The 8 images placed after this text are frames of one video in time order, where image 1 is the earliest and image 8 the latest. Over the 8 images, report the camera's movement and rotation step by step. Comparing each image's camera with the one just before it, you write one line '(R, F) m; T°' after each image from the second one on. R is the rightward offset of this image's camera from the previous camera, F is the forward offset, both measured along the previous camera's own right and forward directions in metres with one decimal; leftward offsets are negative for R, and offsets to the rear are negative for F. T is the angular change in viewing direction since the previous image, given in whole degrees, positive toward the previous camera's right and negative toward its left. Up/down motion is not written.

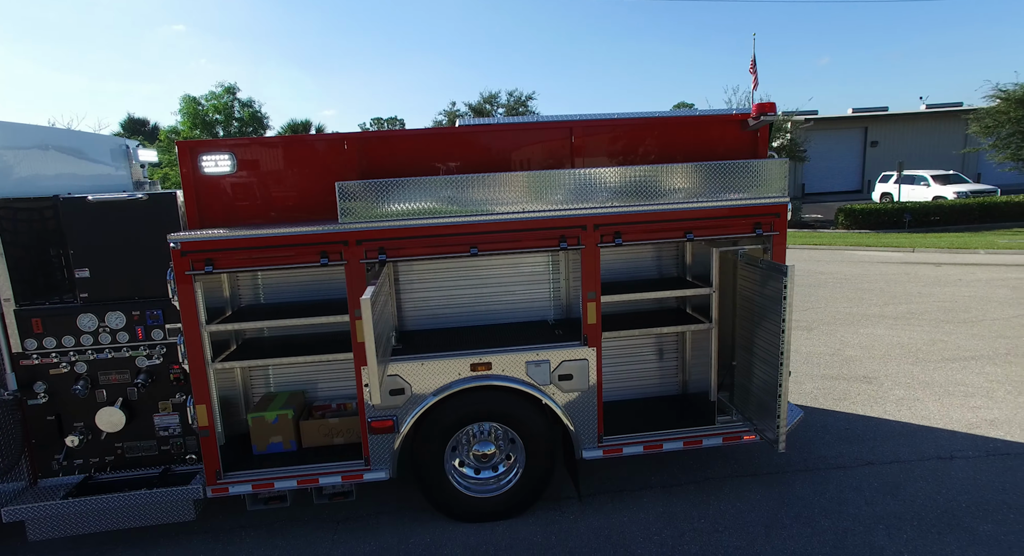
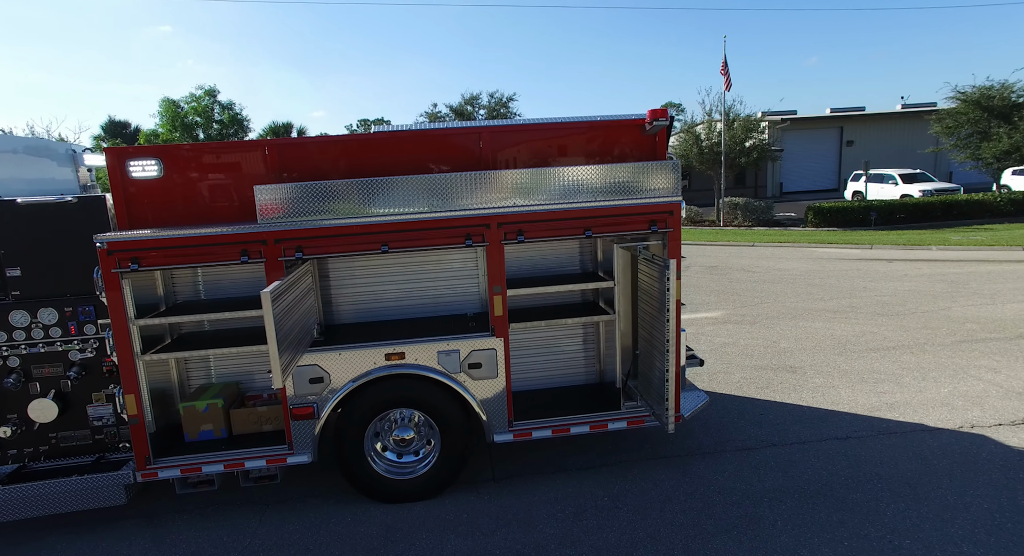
(+0.6, -0.3) m; +1°
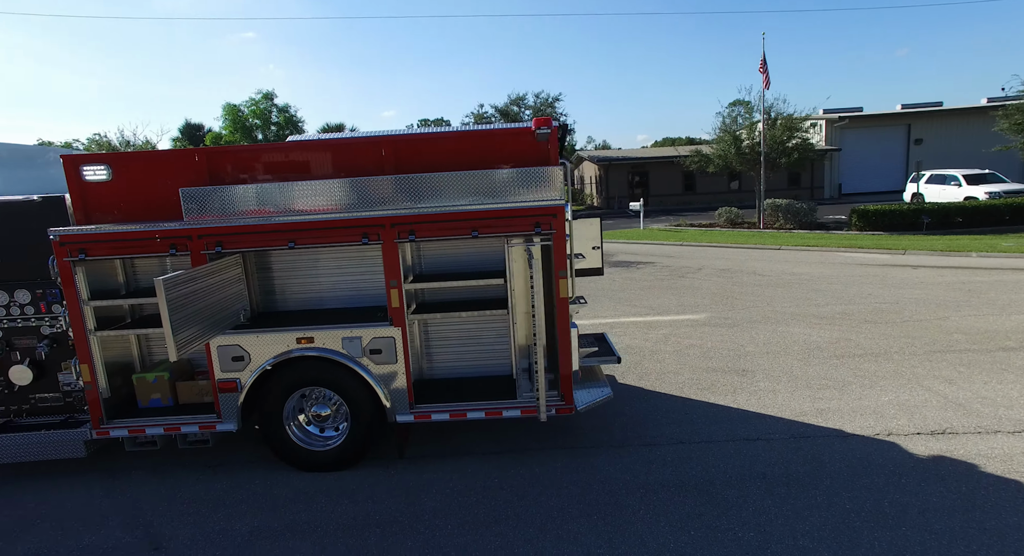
(+1.2, -0.3) m; -6°
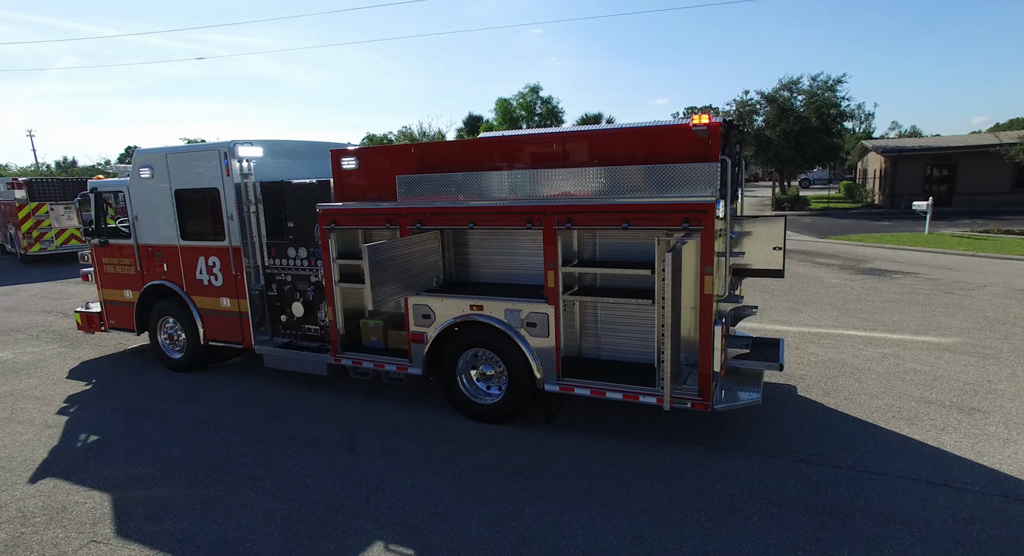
(+0.9, -0.2) m; -24°
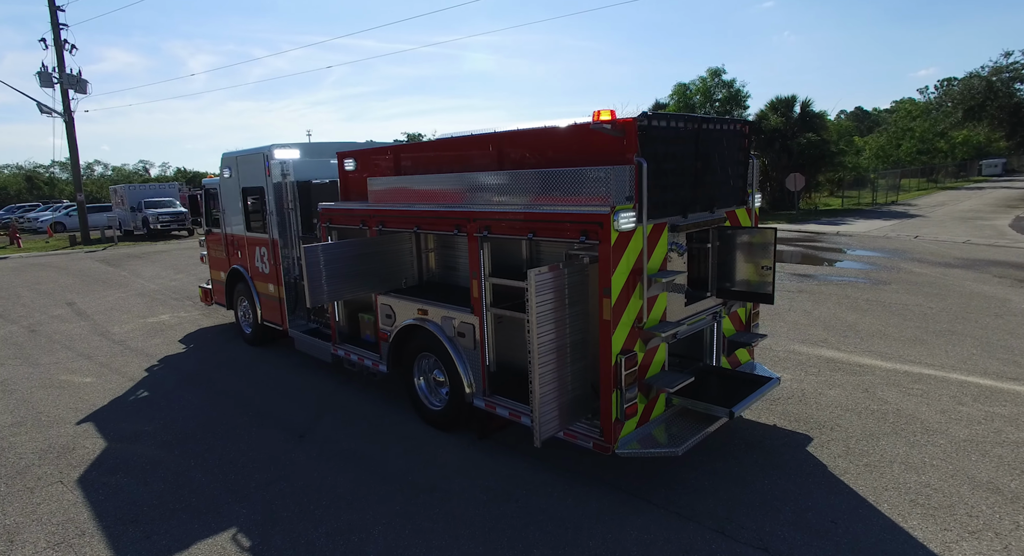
(+2.2, +0.7) m; -21°
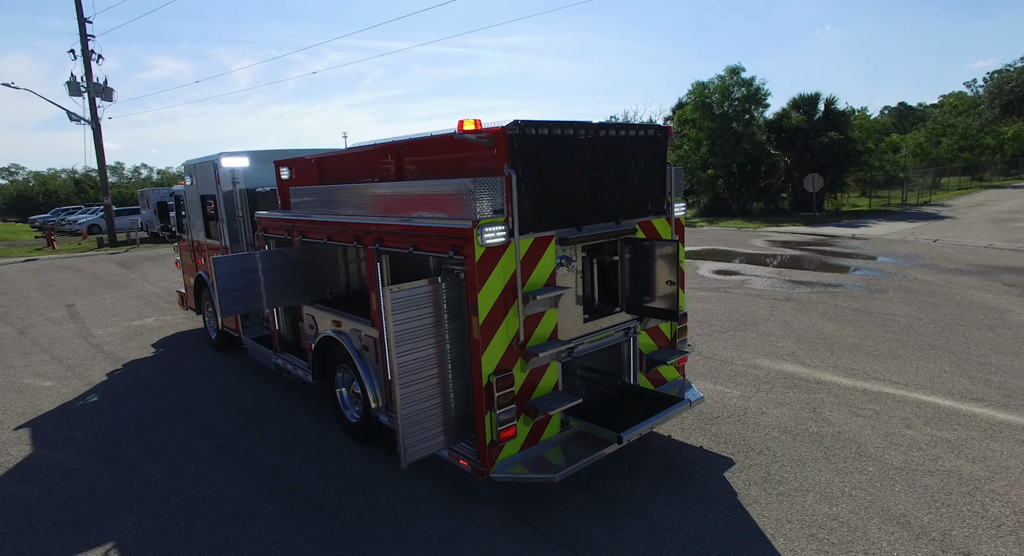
(+1.1, +0.2) m; -4°
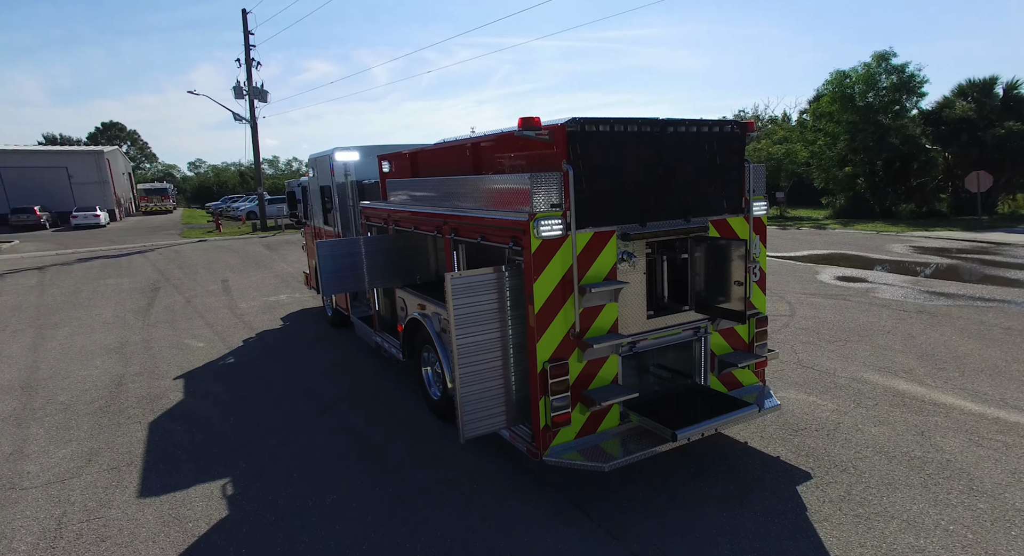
(+0.4, -0.1) m; -12°
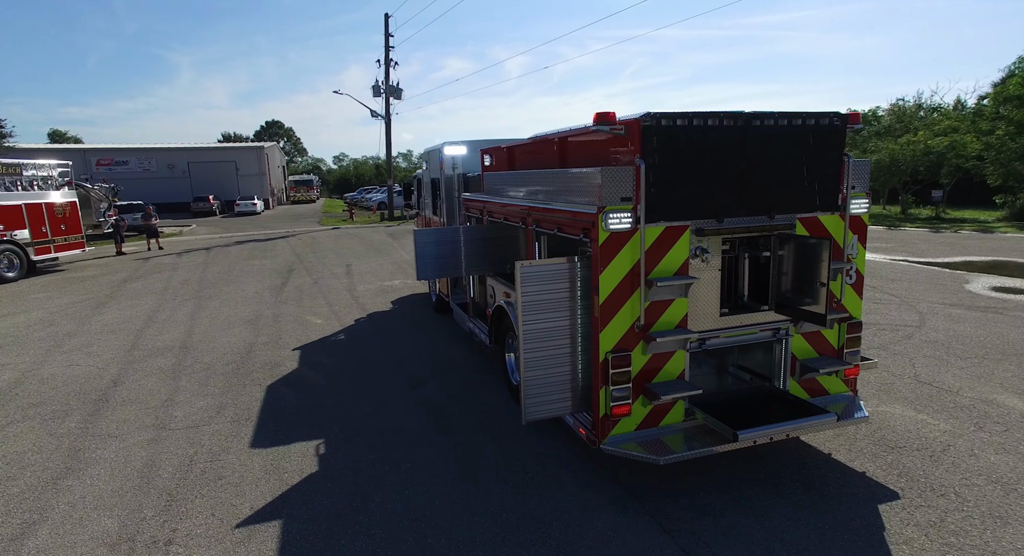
(+0.4, -0.1) m; -12°
